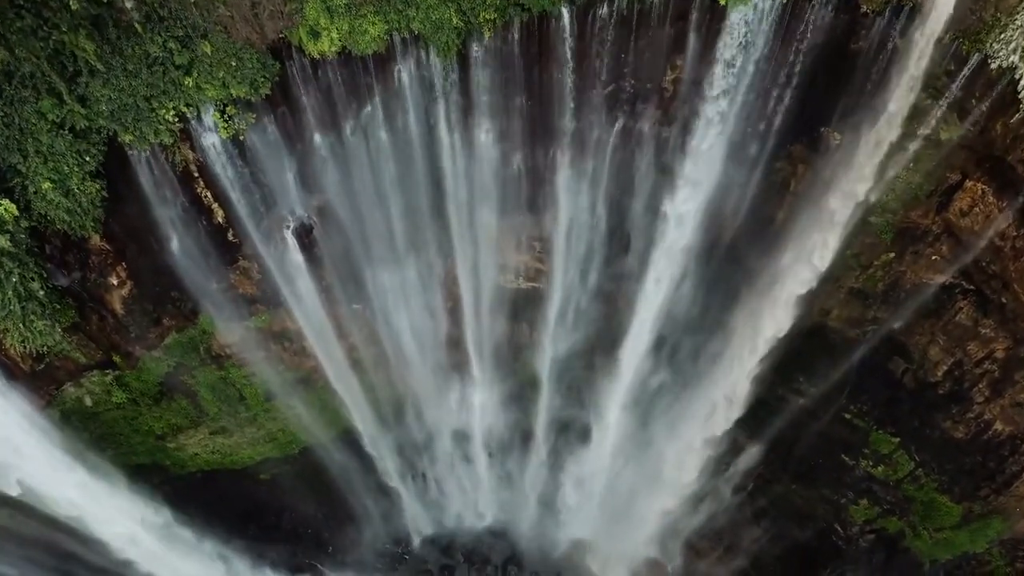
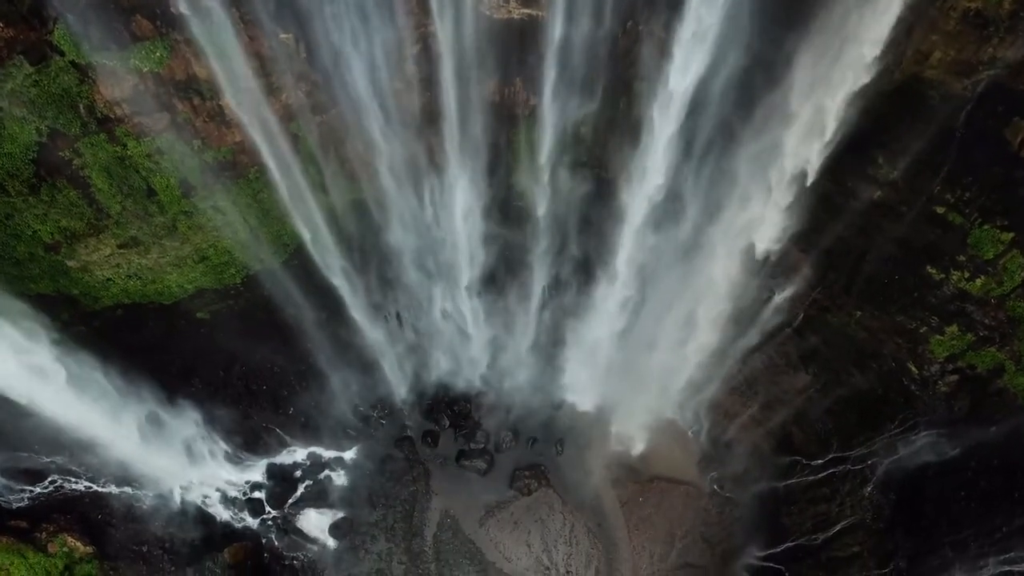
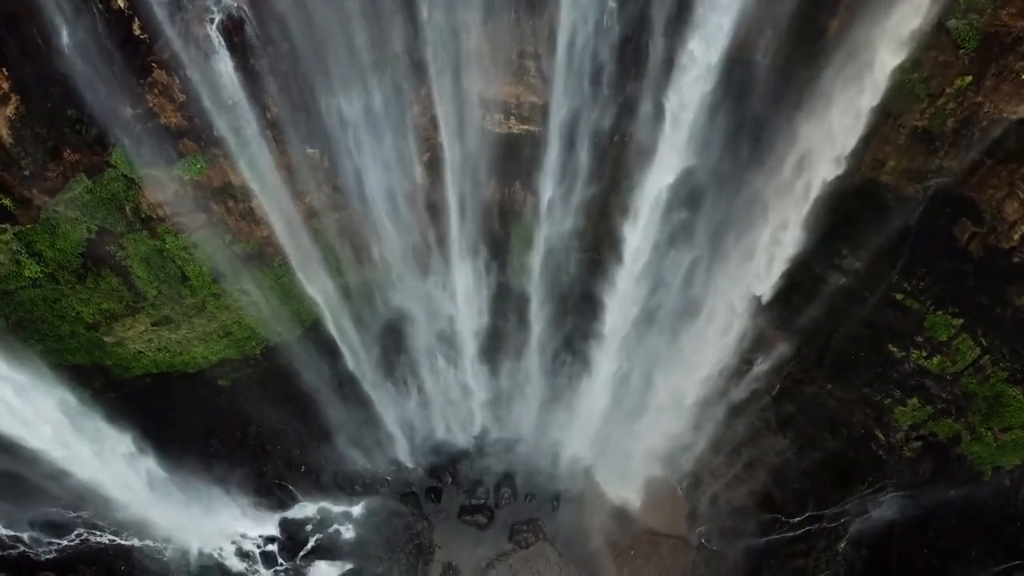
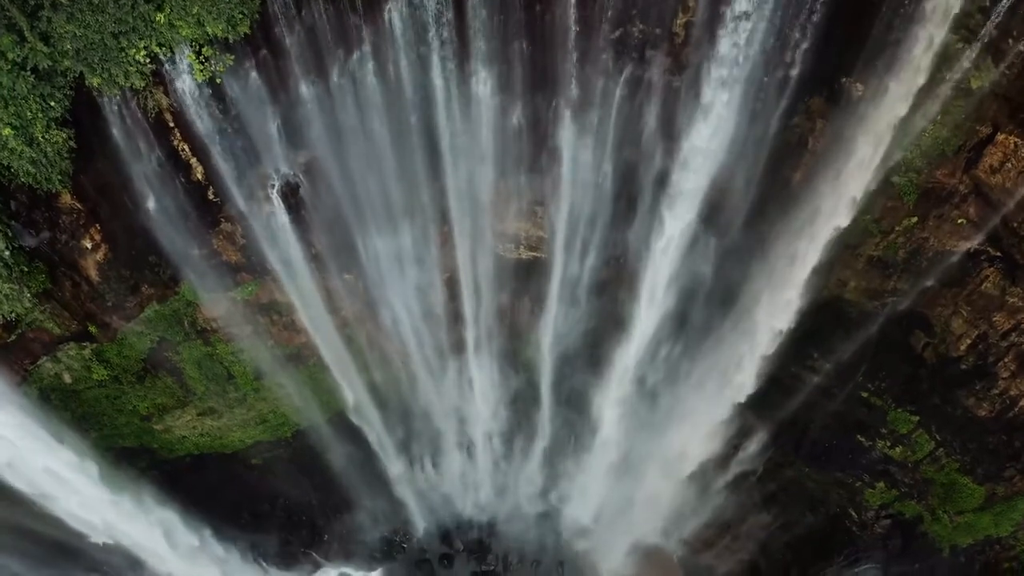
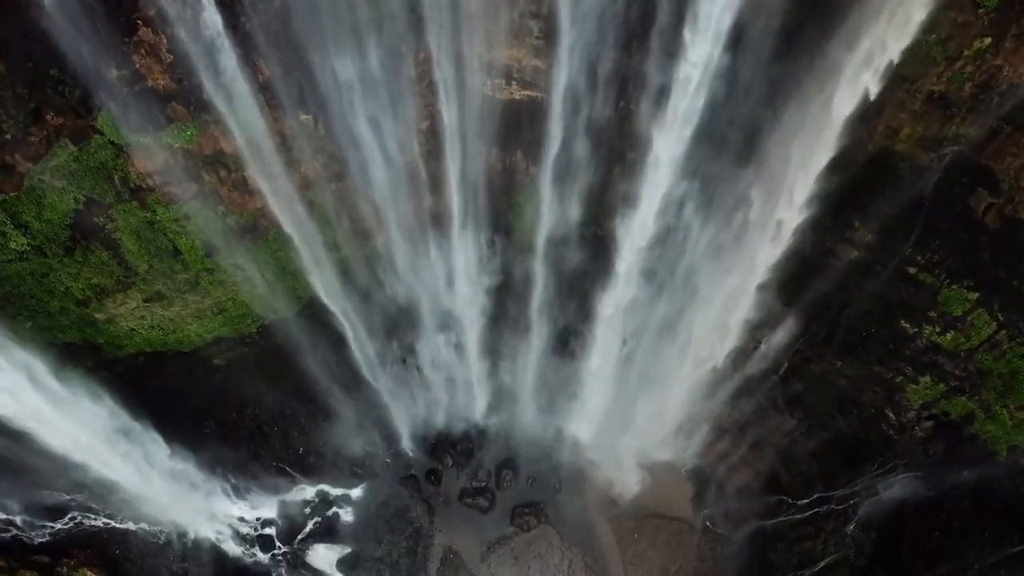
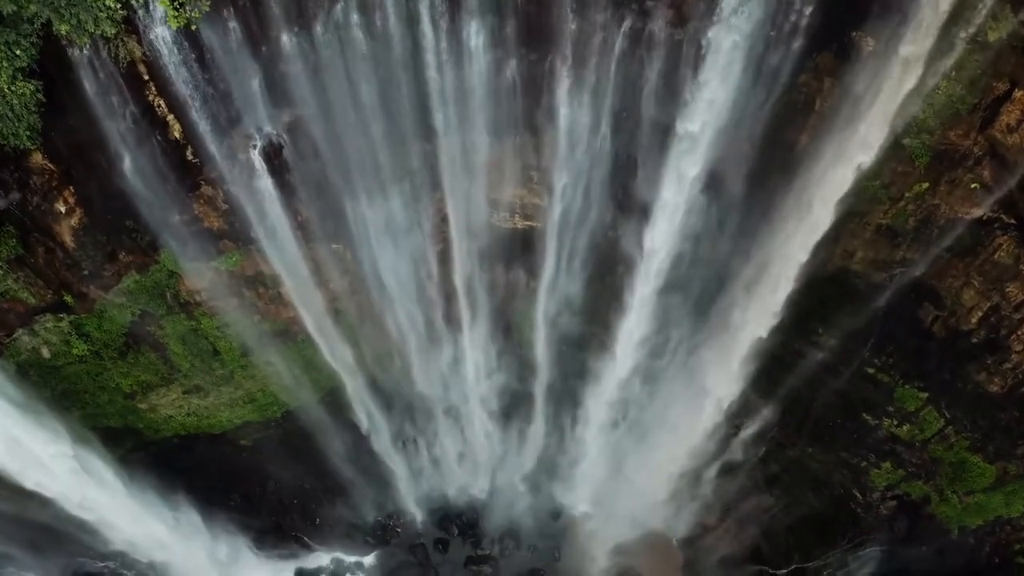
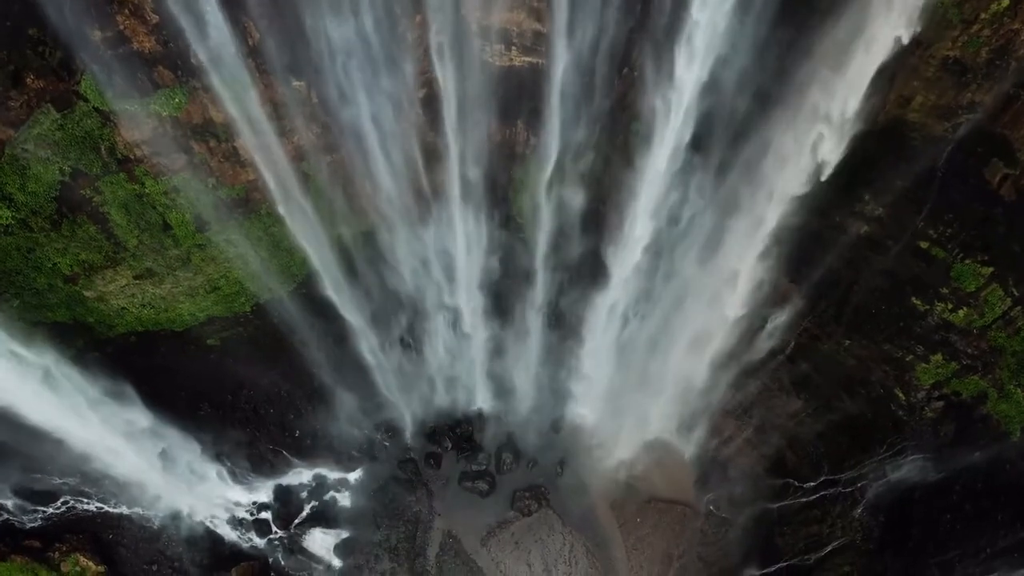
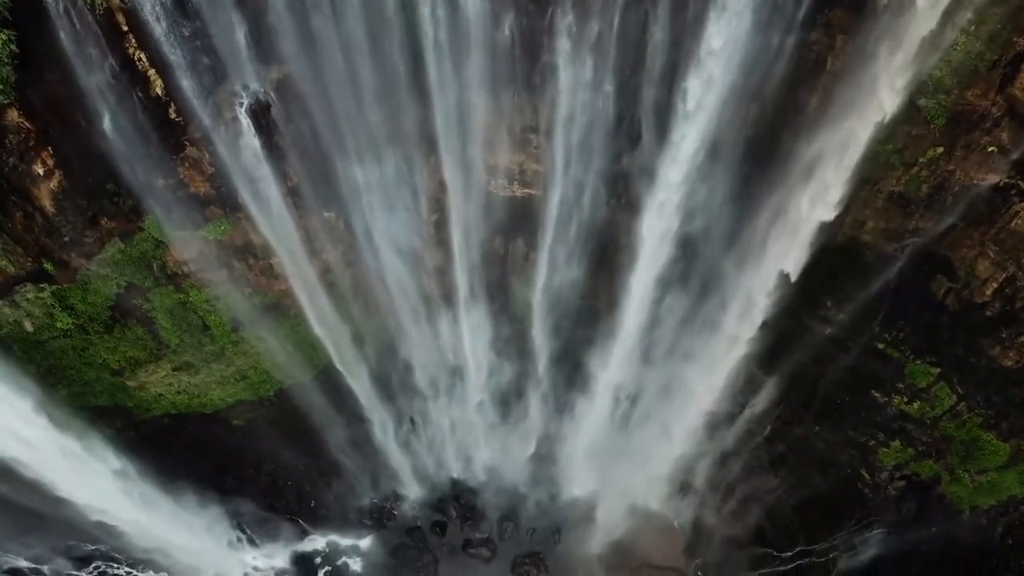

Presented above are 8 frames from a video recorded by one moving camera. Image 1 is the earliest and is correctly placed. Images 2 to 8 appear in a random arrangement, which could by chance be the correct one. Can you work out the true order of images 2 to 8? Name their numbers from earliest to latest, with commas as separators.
4, 6, 8, 3, 5, 7, 2
